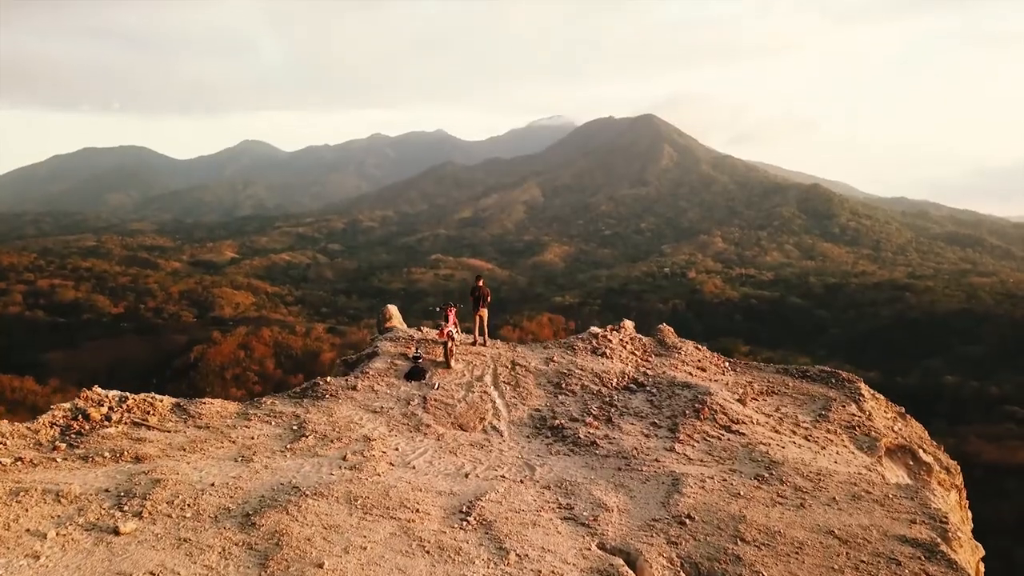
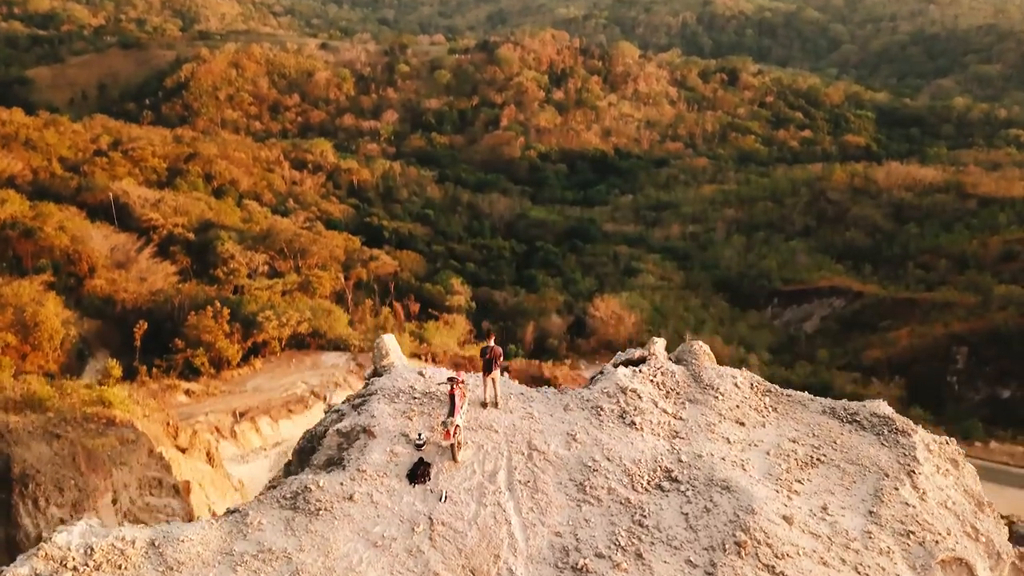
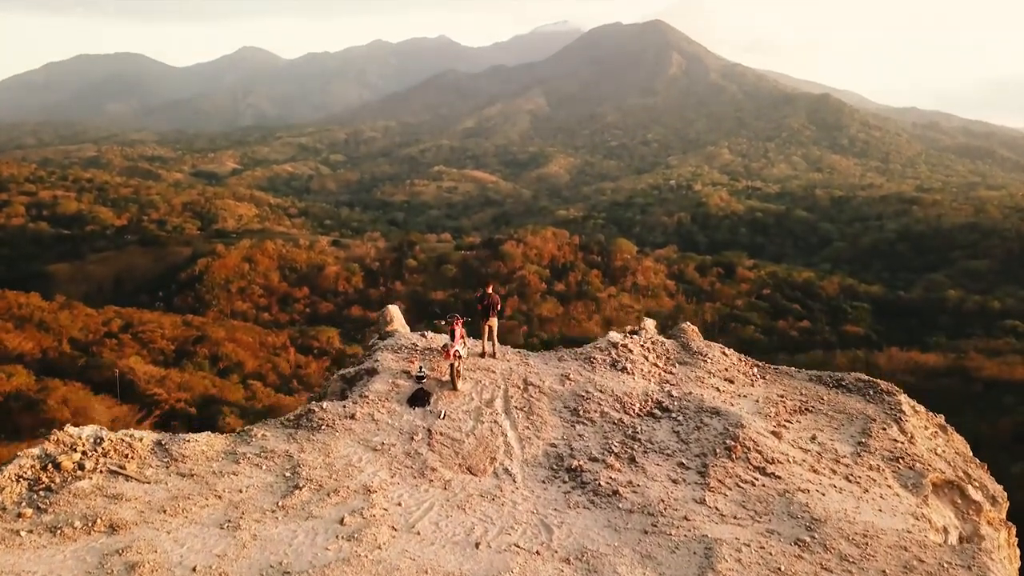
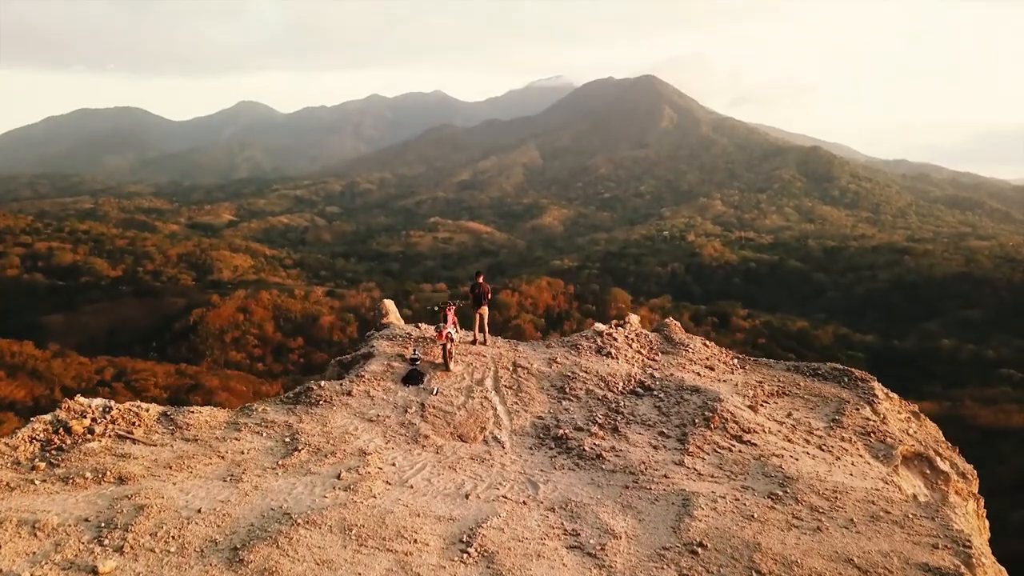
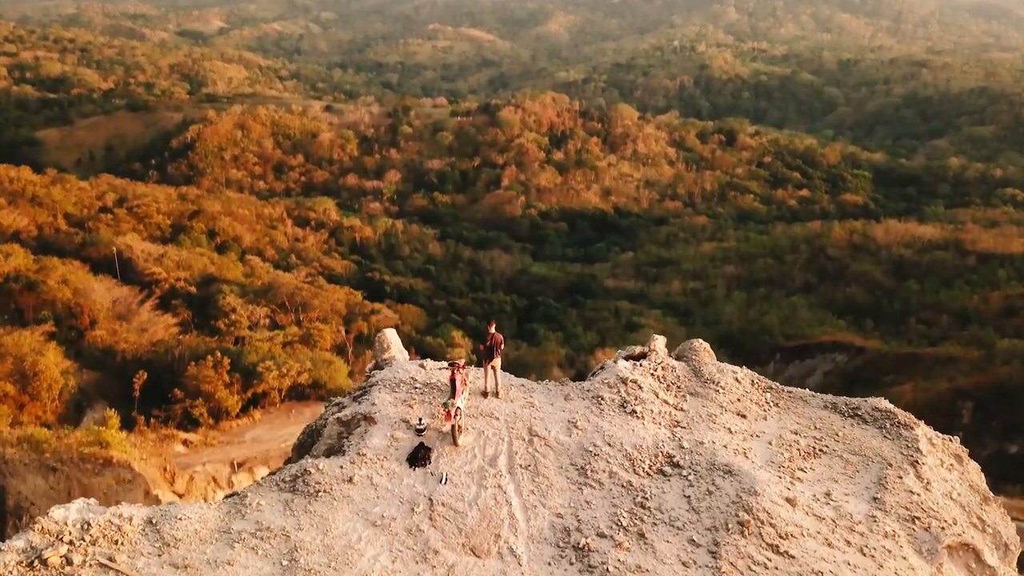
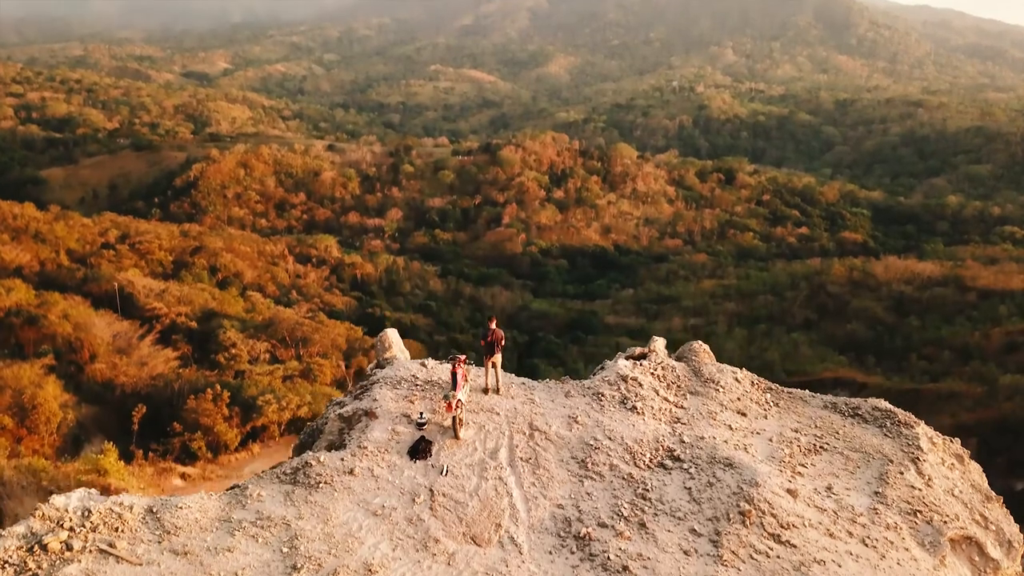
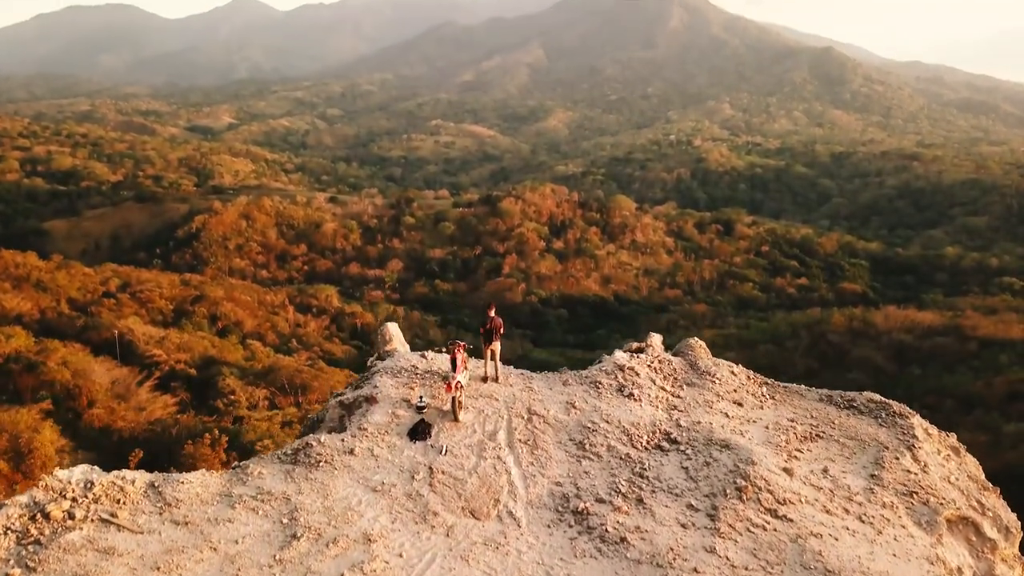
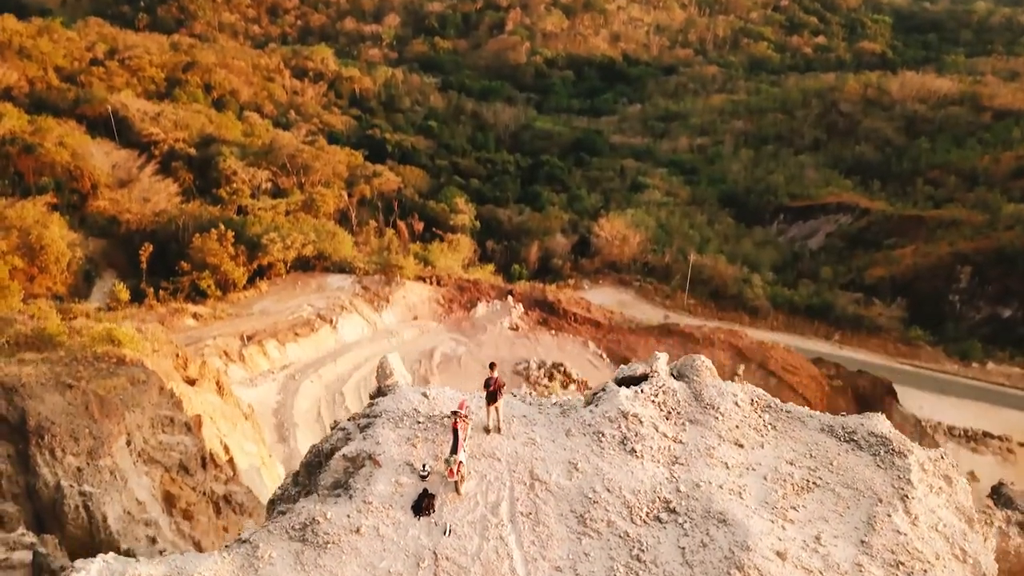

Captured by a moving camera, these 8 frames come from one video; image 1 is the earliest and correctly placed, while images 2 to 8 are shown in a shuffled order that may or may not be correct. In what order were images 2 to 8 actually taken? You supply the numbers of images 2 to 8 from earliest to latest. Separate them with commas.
4, 3, 7, 6, 5, 2, 8
